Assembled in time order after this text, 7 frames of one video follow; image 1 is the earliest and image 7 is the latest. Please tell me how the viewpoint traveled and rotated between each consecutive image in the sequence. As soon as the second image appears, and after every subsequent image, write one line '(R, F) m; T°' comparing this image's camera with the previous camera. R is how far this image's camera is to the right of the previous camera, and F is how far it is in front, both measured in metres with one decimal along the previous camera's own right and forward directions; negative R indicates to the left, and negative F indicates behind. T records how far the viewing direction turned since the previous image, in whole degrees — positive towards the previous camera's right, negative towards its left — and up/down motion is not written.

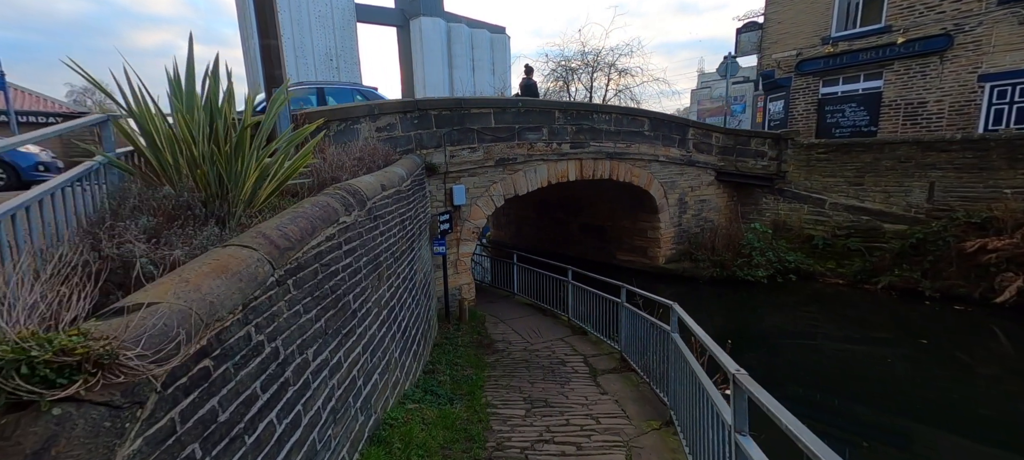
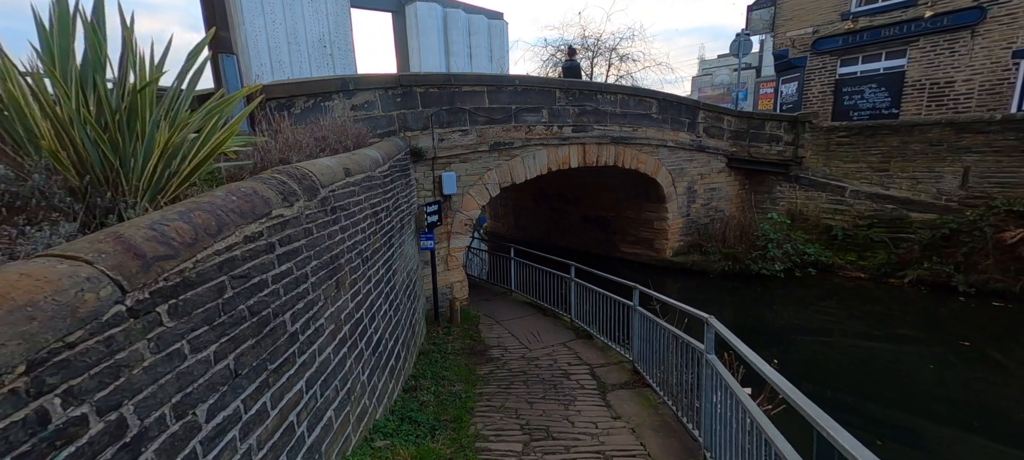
(0.0, +0.7) m; 0°
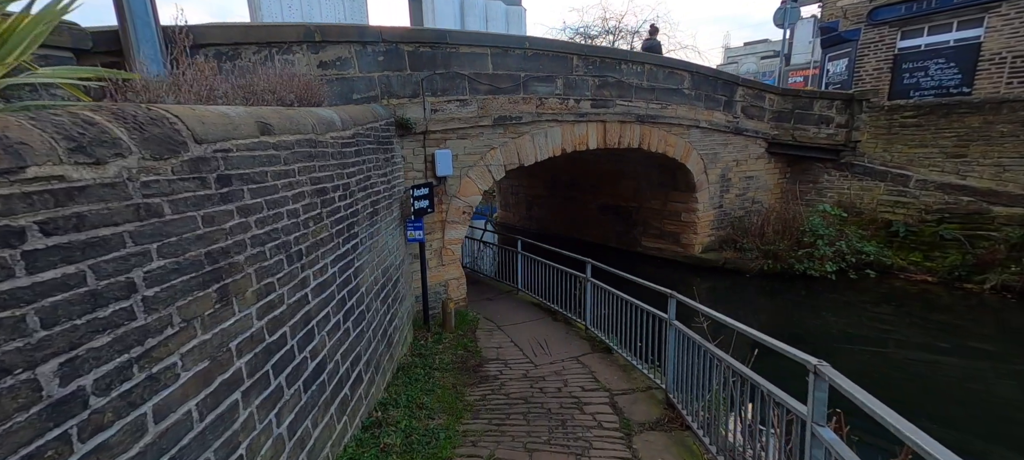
(+0.1, +1.0) m; -2°
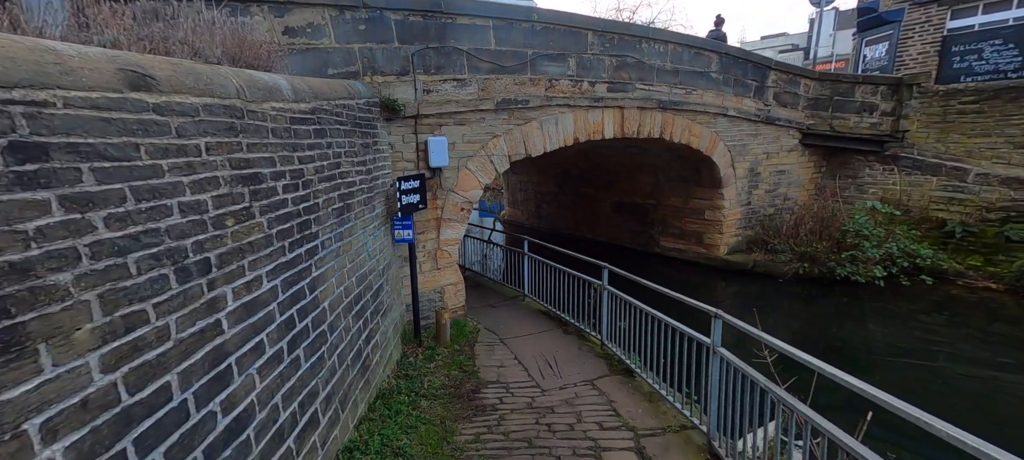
(+0.1, +0.7) m; -1°
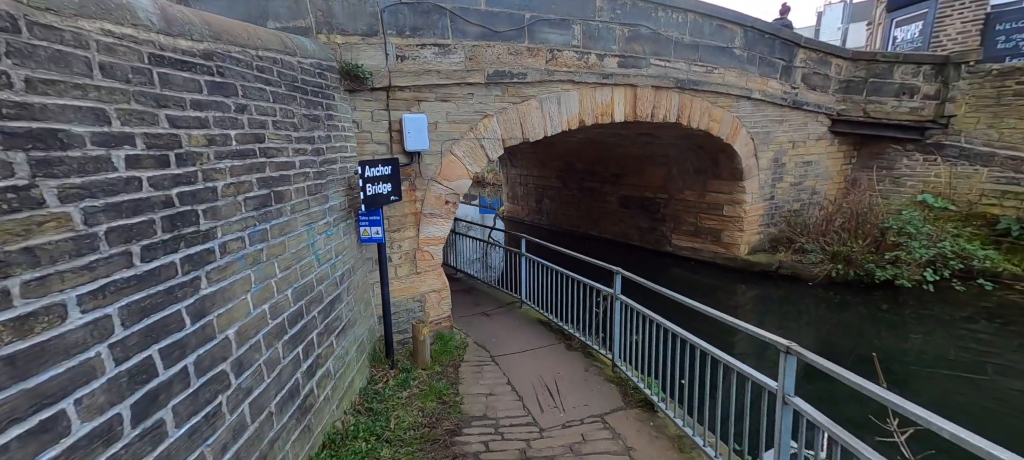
(+0.1, +0.8) m; 0°
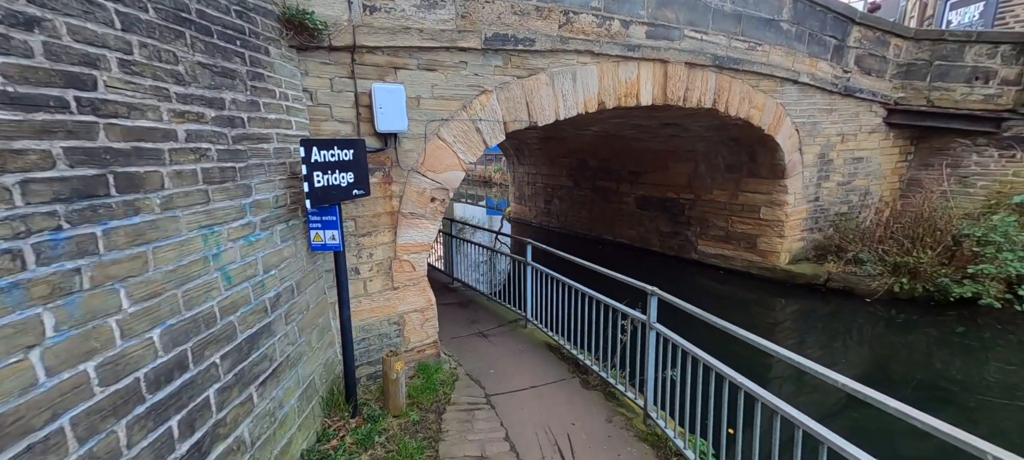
(0.0, +0.9) m; -1°
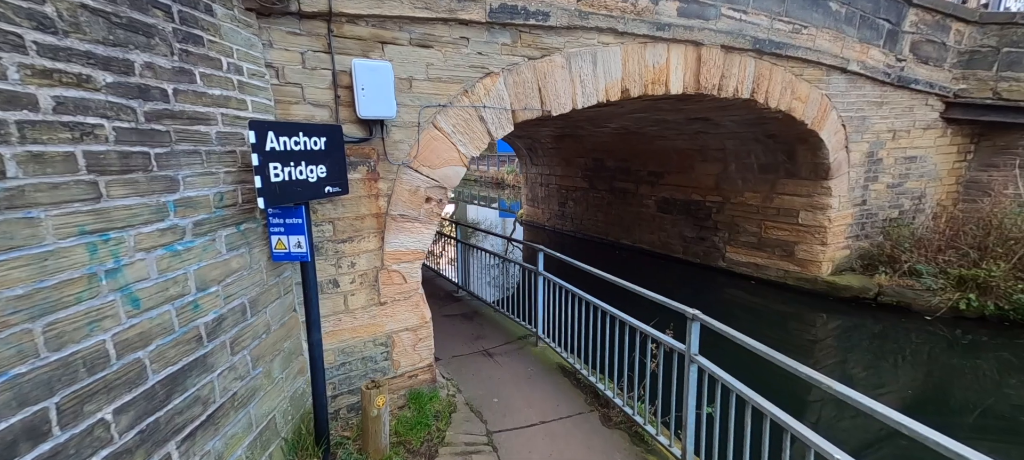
(0.0, +0.5) m; -2°
